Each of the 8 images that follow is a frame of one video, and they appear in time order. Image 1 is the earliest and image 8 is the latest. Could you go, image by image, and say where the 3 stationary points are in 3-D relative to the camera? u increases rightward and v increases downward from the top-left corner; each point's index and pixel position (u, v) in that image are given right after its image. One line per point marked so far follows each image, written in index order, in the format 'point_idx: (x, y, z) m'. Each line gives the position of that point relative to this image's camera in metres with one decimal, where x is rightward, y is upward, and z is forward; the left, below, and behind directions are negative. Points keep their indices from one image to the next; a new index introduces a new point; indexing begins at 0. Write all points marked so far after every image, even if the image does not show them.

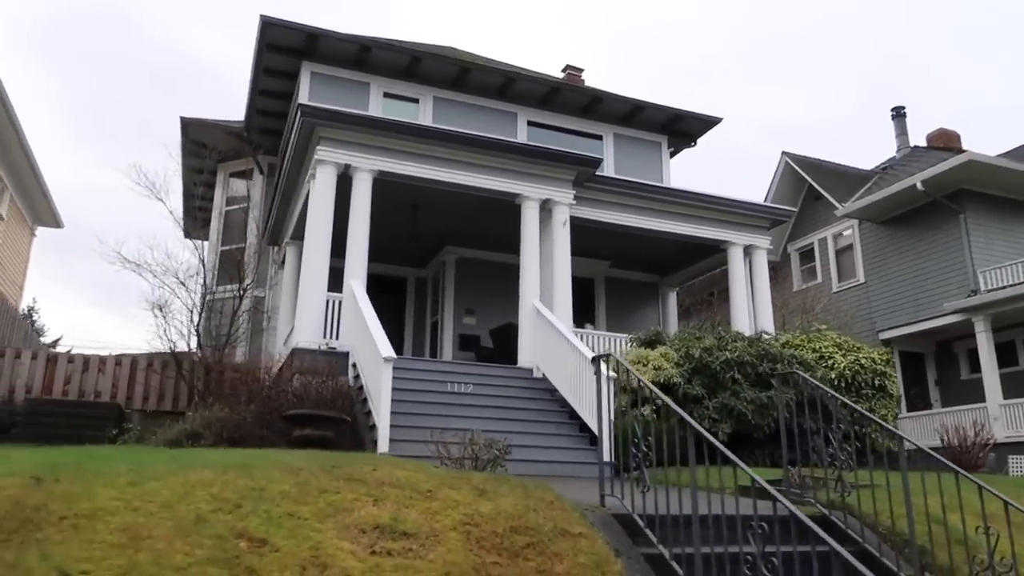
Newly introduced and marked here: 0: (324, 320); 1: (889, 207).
0: (-2.6, -0.4, +10.9) m
1: (+9.2, +2.0, +19.1) m
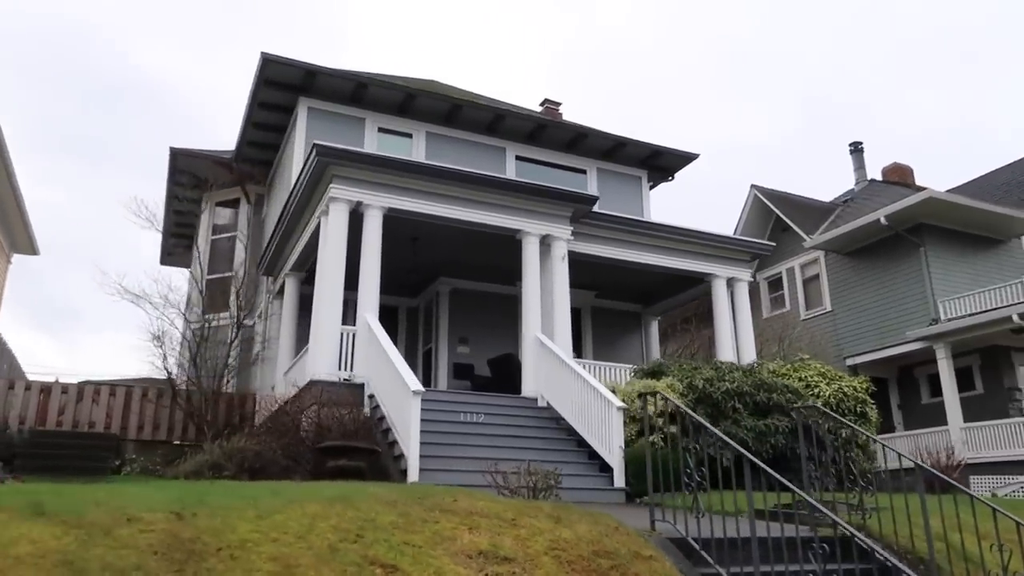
0: (-2.5, -0.9, +11.3) m
1: (+8.8, +1.2, +20.2) m
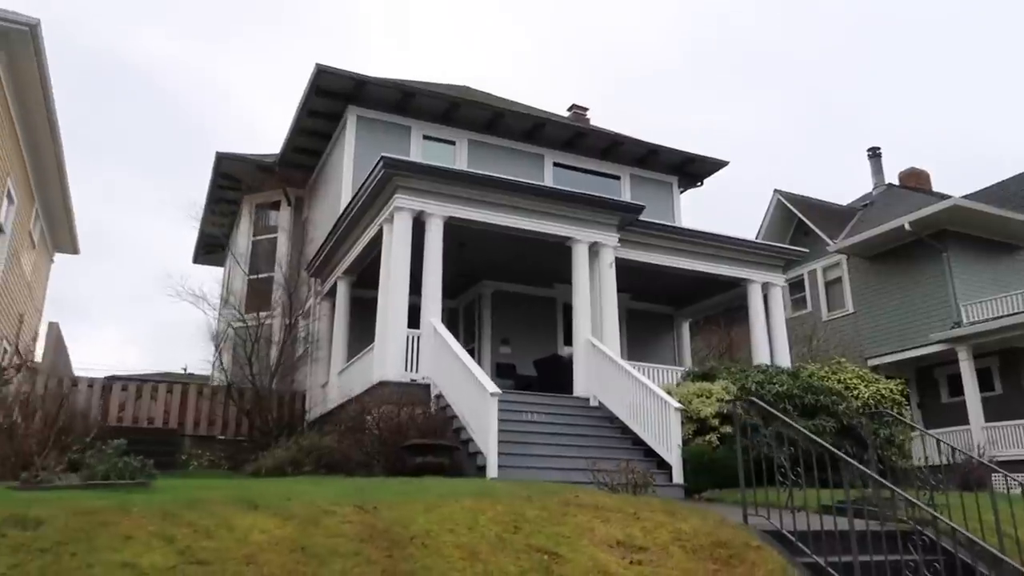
0: (-1.6, -1.0, +11.9) m
1: (+9.7, +1.2, +20.8) m
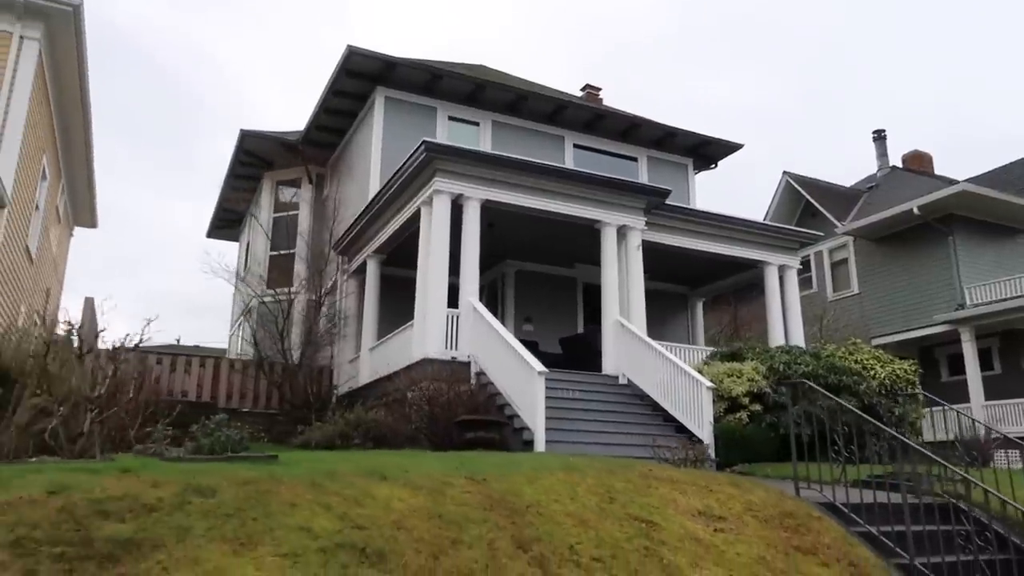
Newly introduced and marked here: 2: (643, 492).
0: (-1.0, -0.7, +12.4) m
1: (+10.1, +1.7, +21.4) m
2: (+1.0, -1.5, +5.8) m
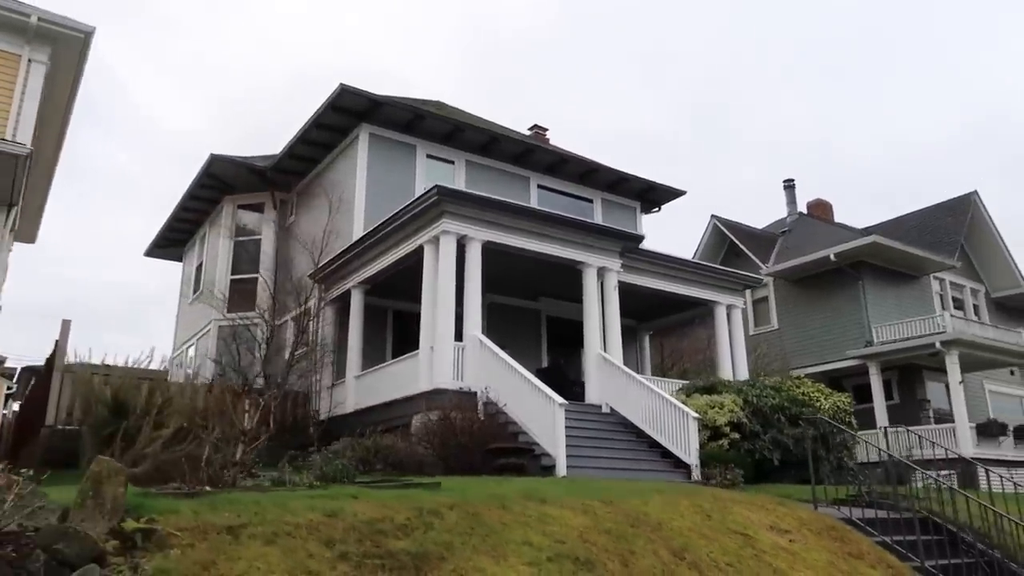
0: (-1.0, -1.3, +13.3) m
1: (+8.8, +0.5, +23.9) m
2: (+1.9, -2.0, +7.0) m
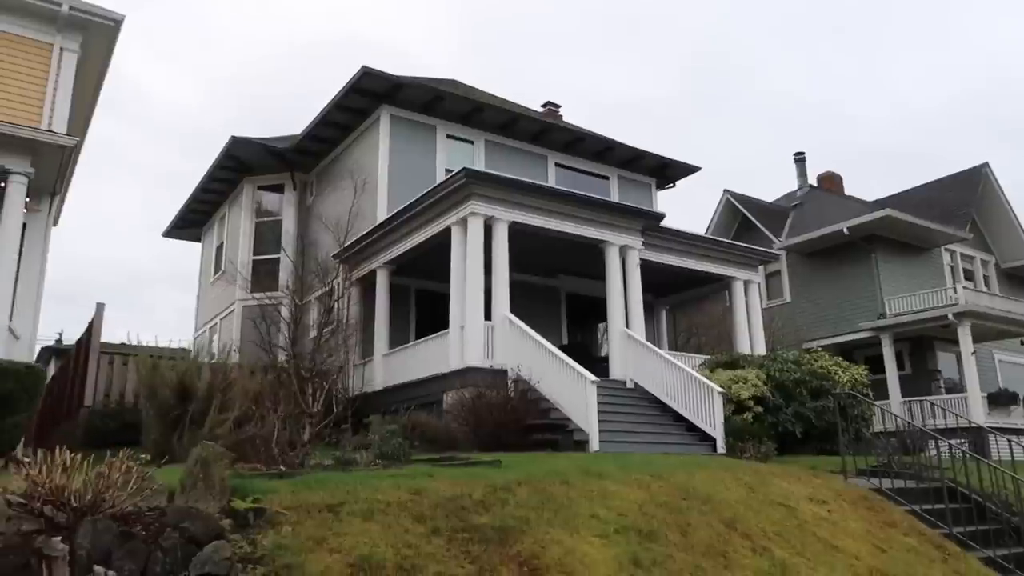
0: (-0.5, -0.9, +13.6) m
1: (+9.3, +1.4, +24.1) m
2: (+2.4, -1.8, +7.4) m
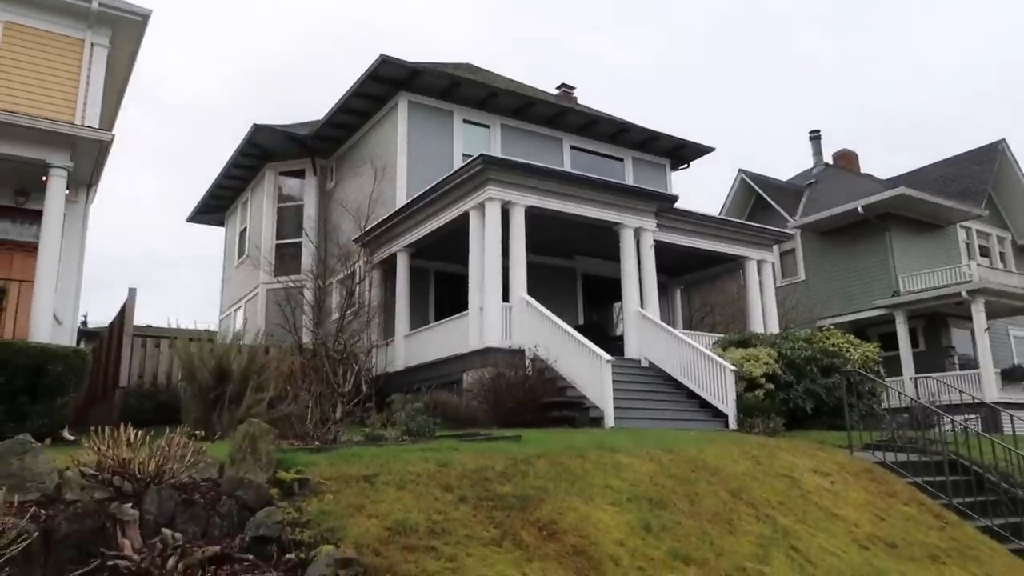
0: (-0.2, -0.6, +14.1) m
1: (+9.8, +2.0, +24.3) m
2: (+2.6, -1.7, +7.8) m
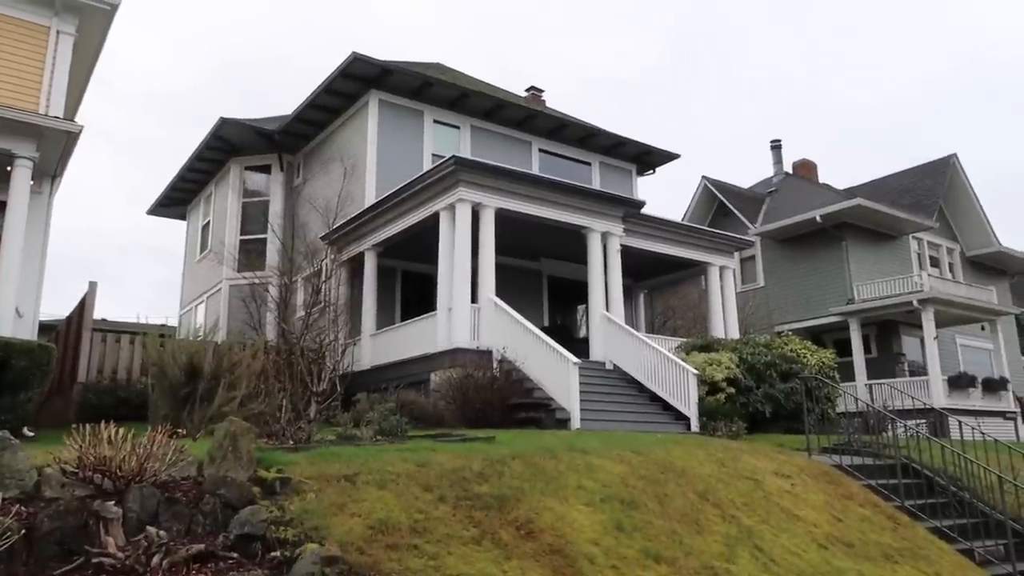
0: (-0.8, -0.7, +14.2) m
1: (+8.7, +1.8, +24.9) m
2: (+2.3, -1.8, +8.1) m
